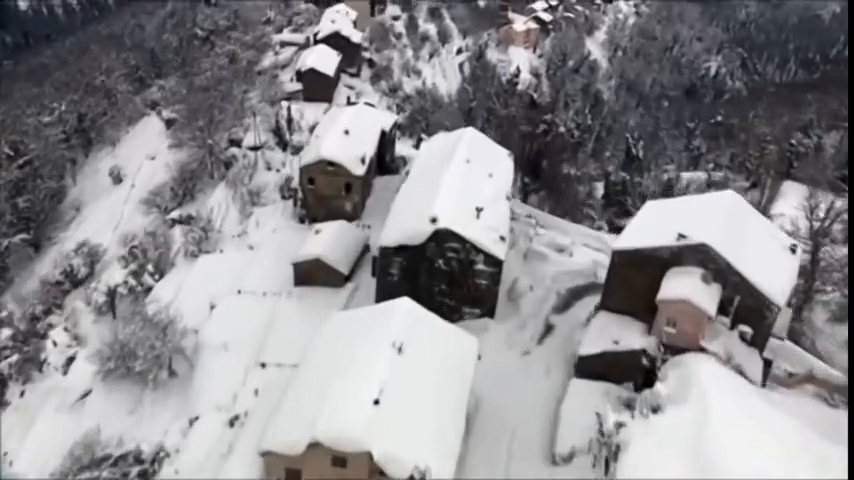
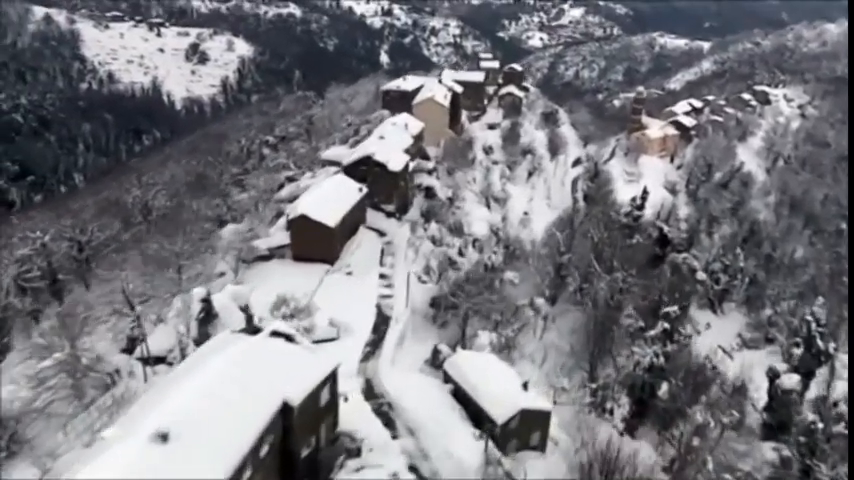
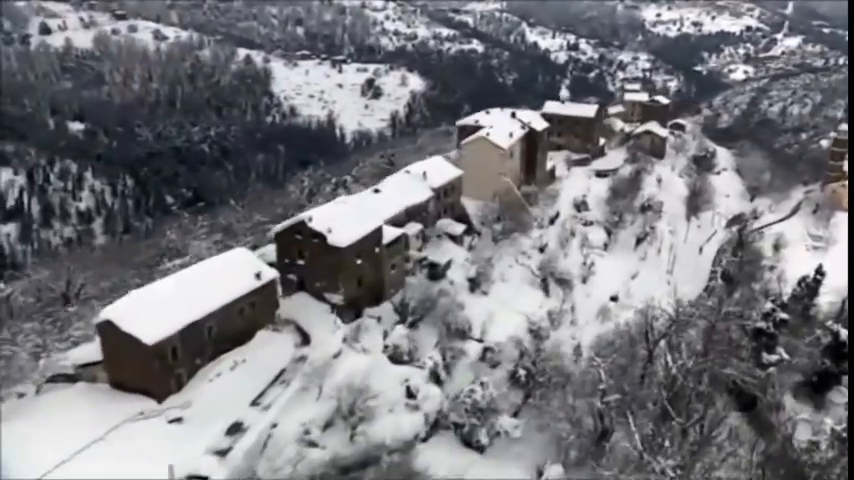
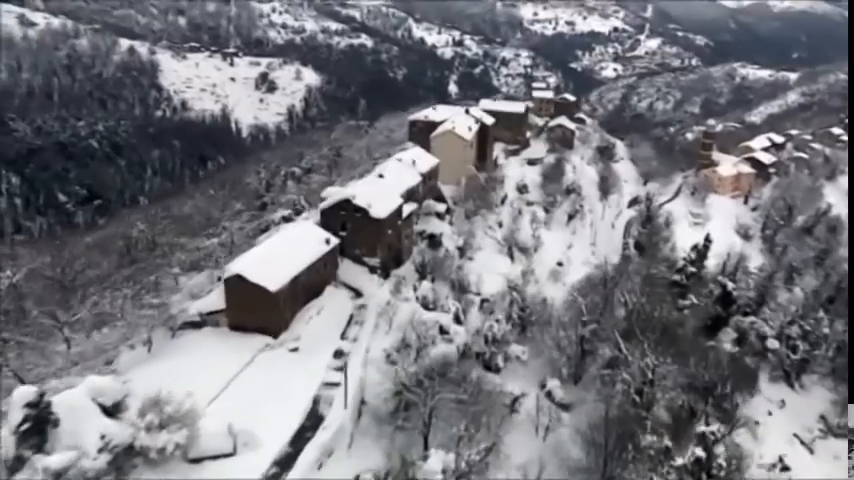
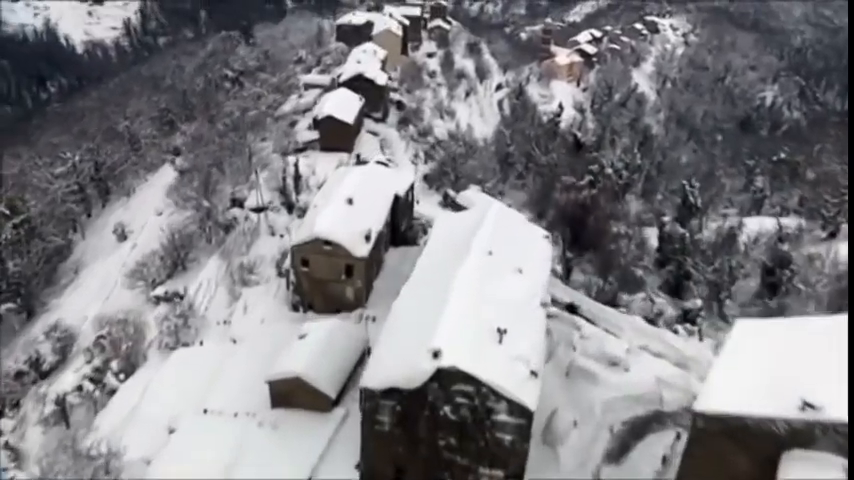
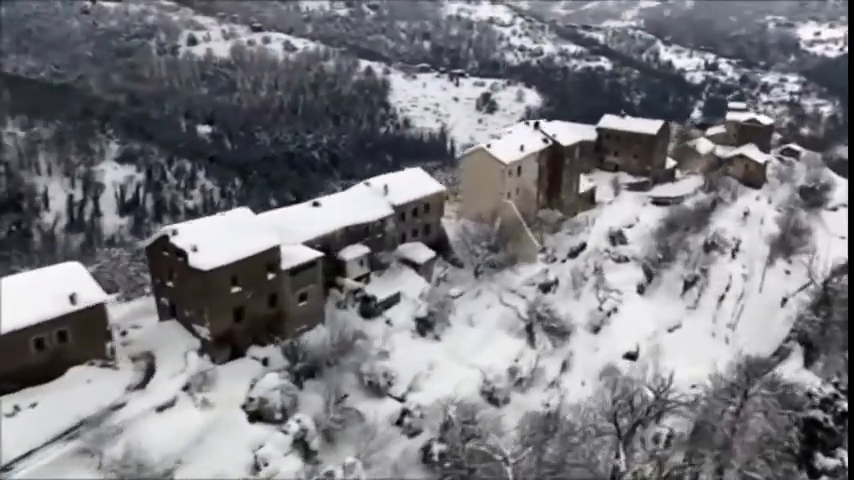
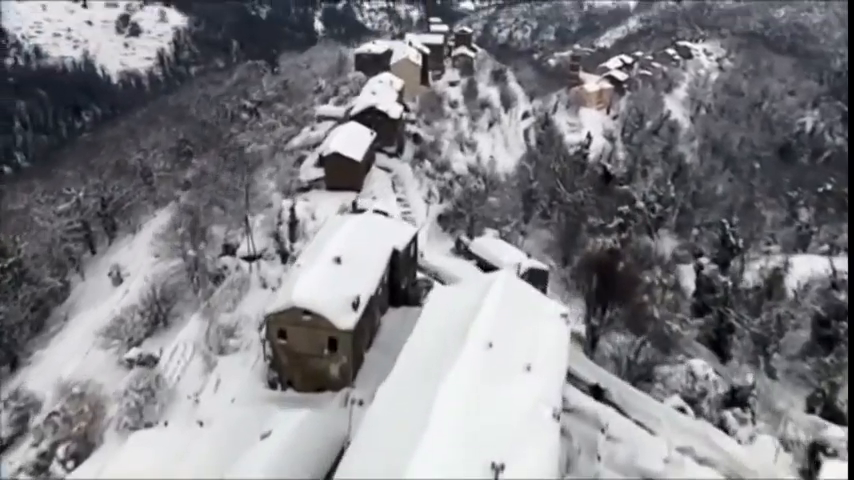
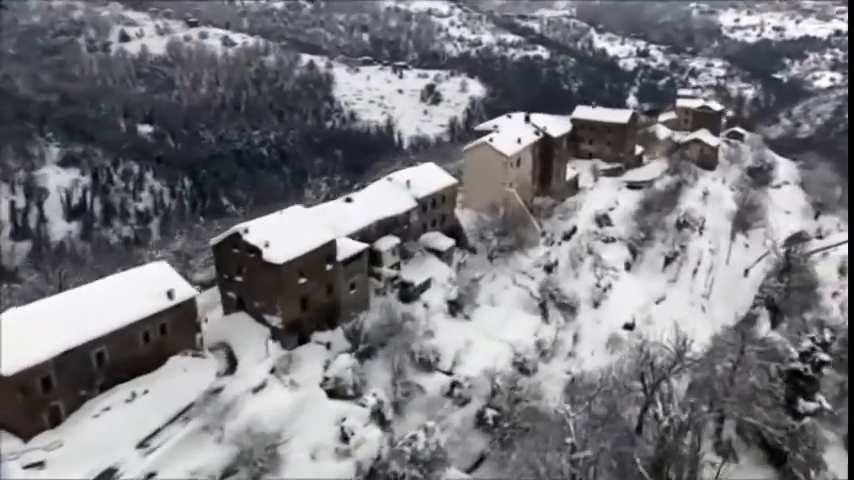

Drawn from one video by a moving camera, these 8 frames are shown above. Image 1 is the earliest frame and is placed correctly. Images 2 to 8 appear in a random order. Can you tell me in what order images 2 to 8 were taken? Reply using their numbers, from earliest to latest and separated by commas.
5, 7, 2, 4, 3, 8, 6
